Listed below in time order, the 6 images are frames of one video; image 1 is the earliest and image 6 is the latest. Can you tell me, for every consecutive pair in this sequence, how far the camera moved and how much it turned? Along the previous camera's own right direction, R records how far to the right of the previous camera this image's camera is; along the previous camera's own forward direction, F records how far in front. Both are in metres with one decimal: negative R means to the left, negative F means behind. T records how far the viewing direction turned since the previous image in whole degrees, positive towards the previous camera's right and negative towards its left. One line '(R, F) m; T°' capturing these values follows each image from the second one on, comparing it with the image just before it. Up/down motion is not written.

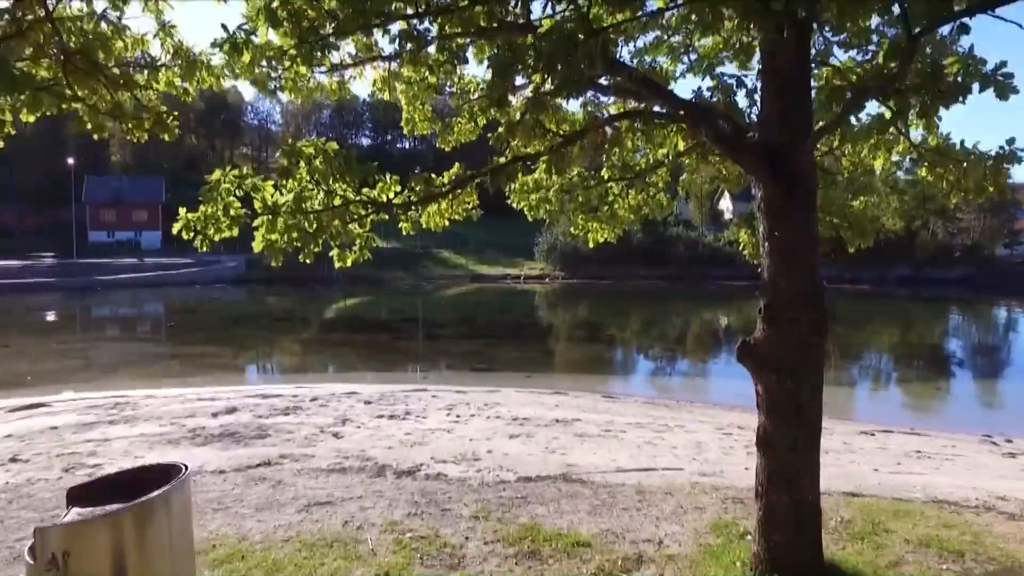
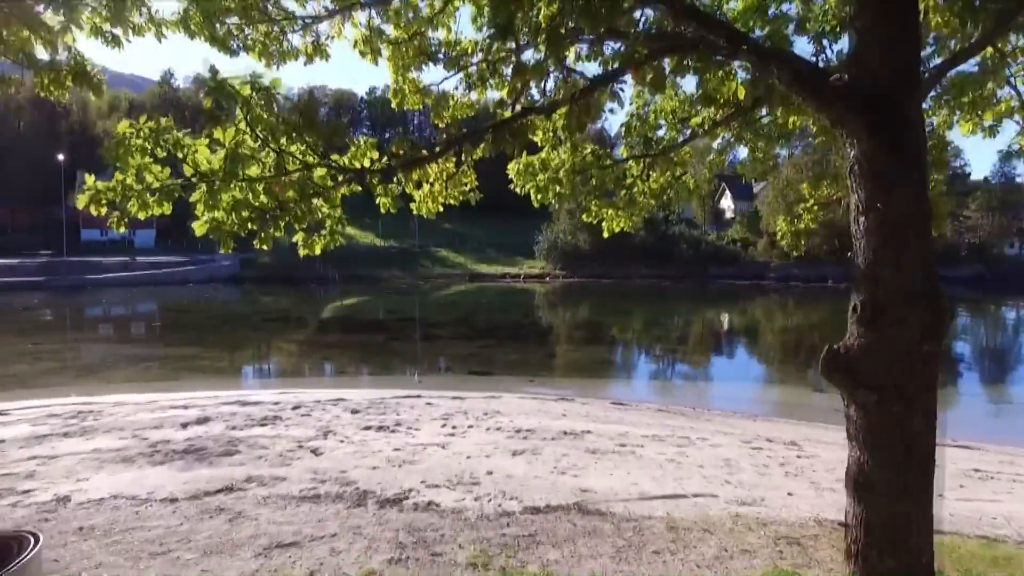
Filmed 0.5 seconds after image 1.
(0.0, +0.7) m; 0°
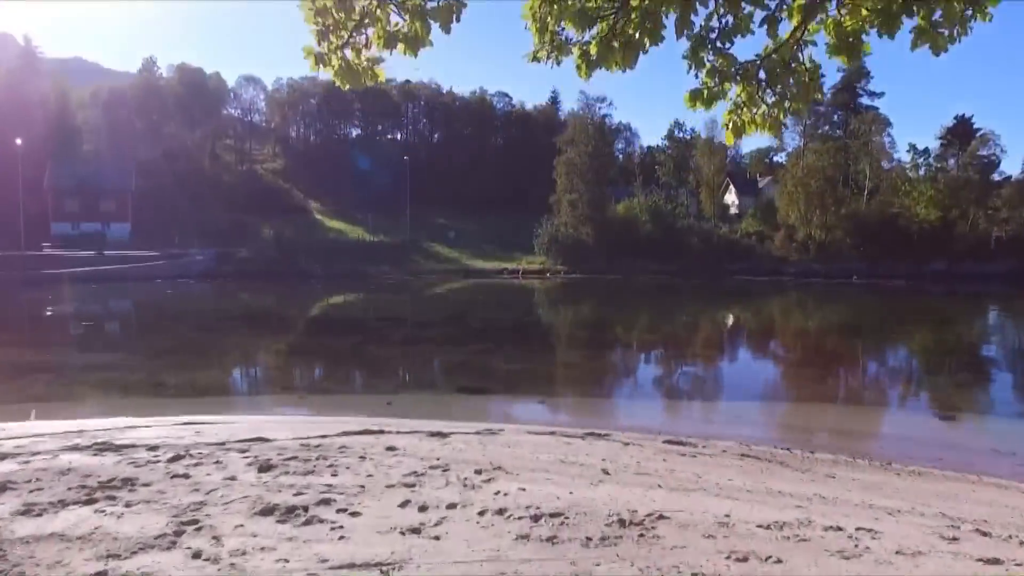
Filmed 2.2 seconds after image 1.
(-0.1, +2.5) m; 0°
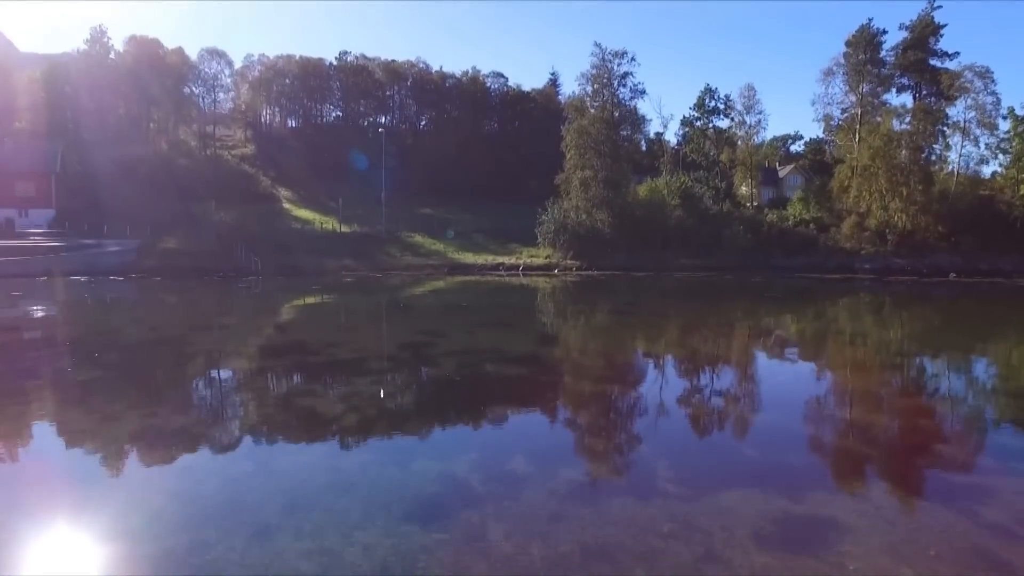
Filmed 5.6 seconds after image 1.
(-0.1, +6.8) m; 0°
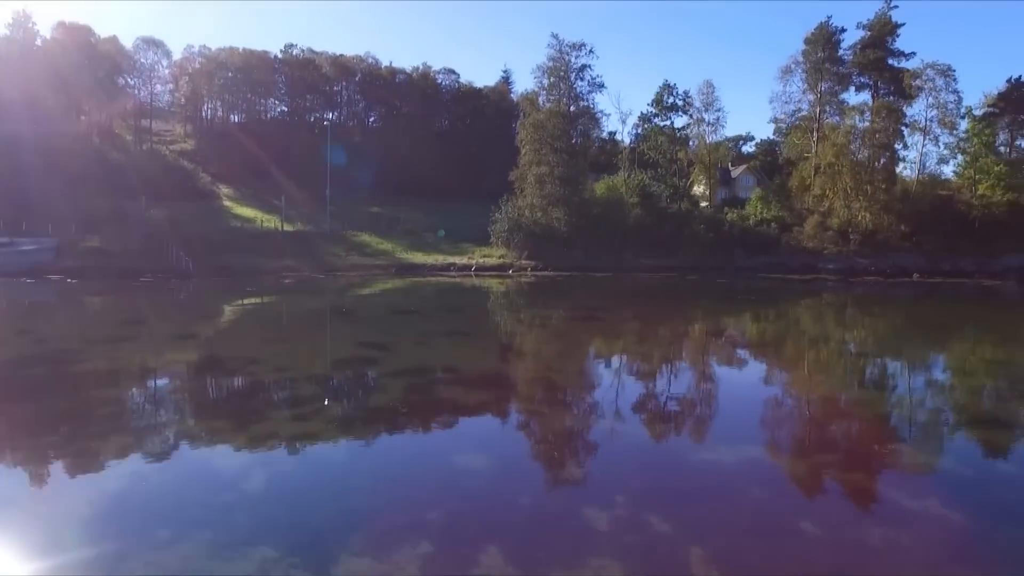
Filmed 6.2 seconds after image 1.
(-0.1, +1.3) m; +4°
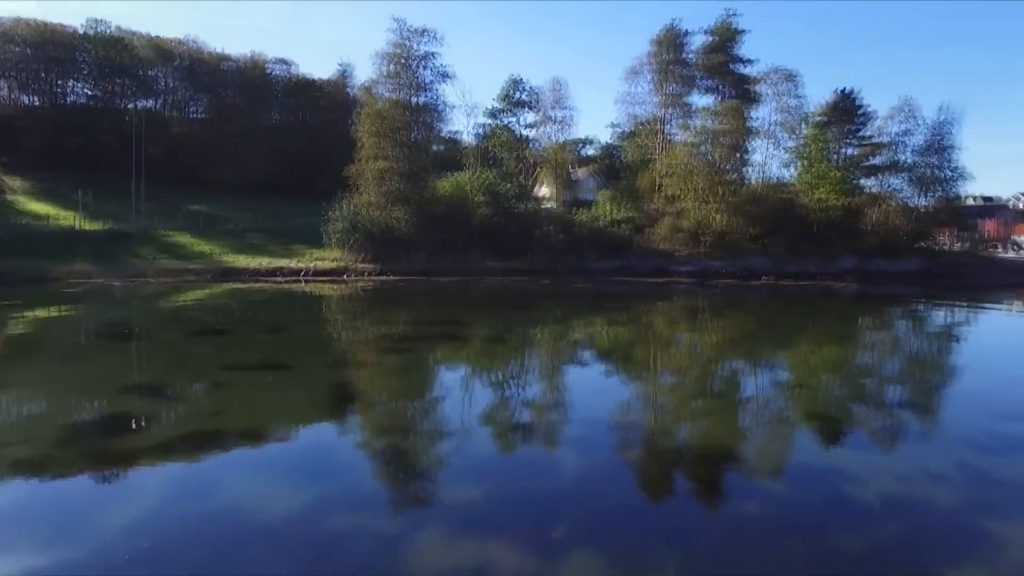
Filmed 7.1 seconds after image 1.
(+0.1, +2.2) m; +12°
